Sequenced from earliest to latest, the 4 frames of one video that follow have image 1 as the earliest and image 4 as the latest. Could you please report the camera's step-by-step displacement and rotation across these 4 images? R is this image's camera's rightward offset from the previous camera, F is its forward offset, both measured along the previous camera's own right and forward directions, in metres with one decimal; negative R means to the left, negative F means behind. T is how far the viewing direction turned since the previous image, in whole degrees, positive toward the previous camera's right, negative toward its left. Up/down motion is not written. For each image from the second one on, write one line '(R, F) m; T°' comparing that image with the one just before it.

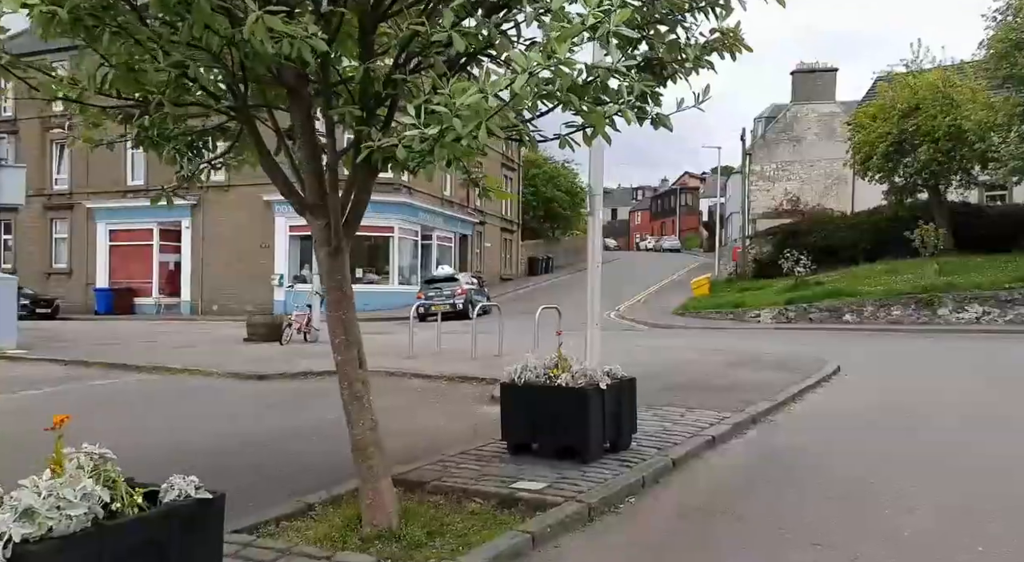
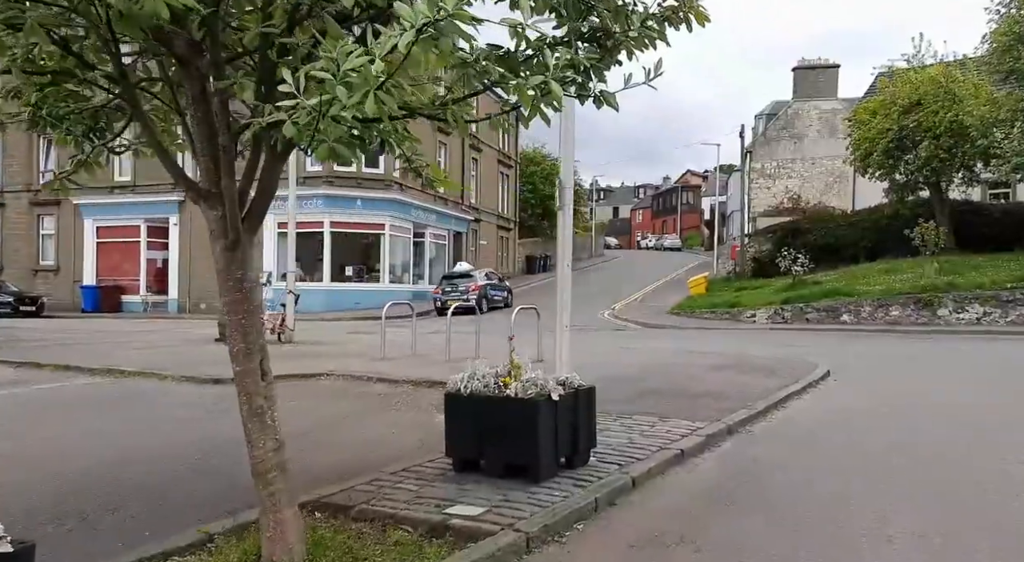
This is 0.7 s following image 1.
(+0.4, +0.6) m; 0°
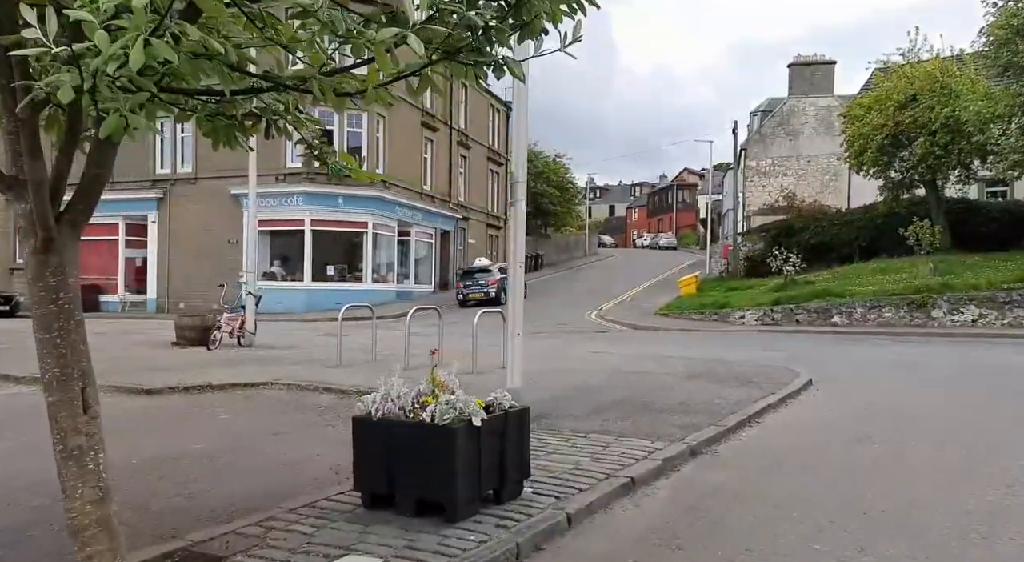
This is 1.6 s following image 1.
(+0.5, +0.8) m; 0°
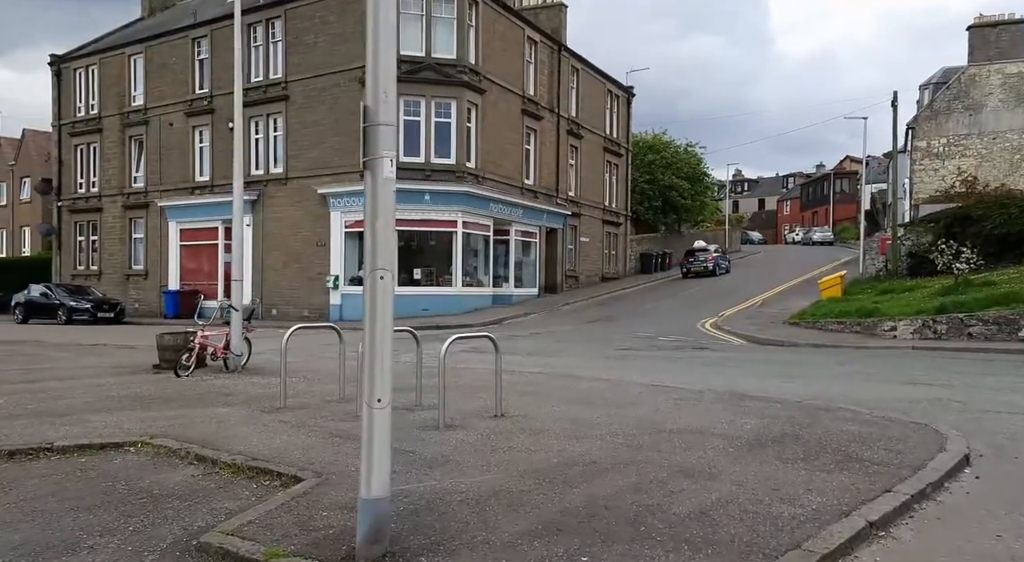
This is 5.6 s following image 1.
(+1.7, +4.0) m; -11°
